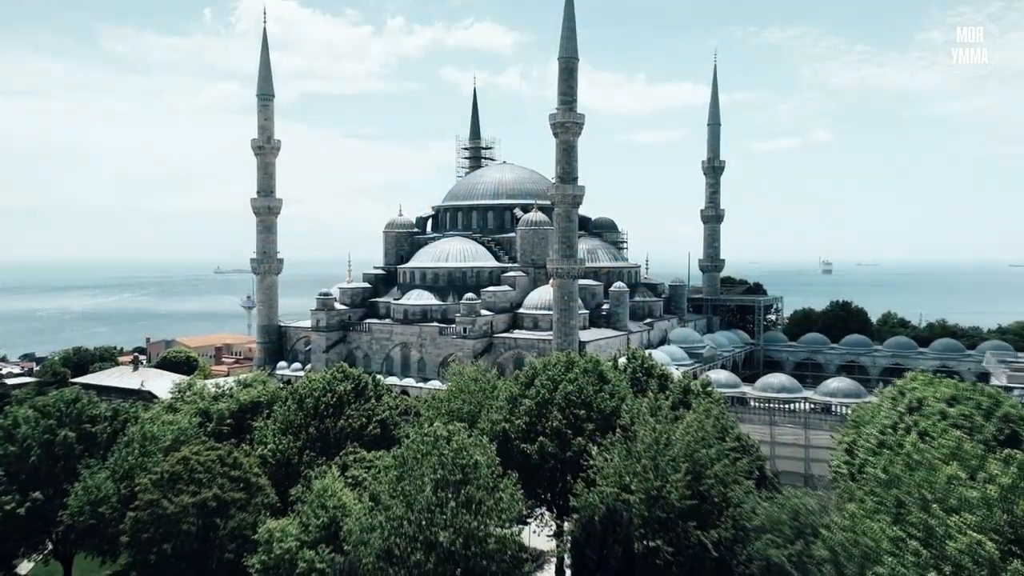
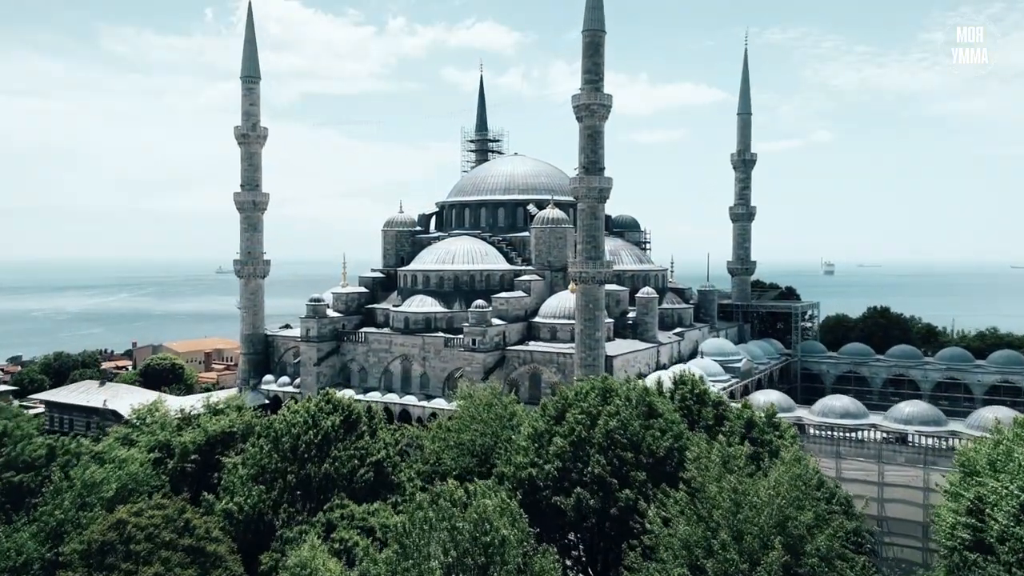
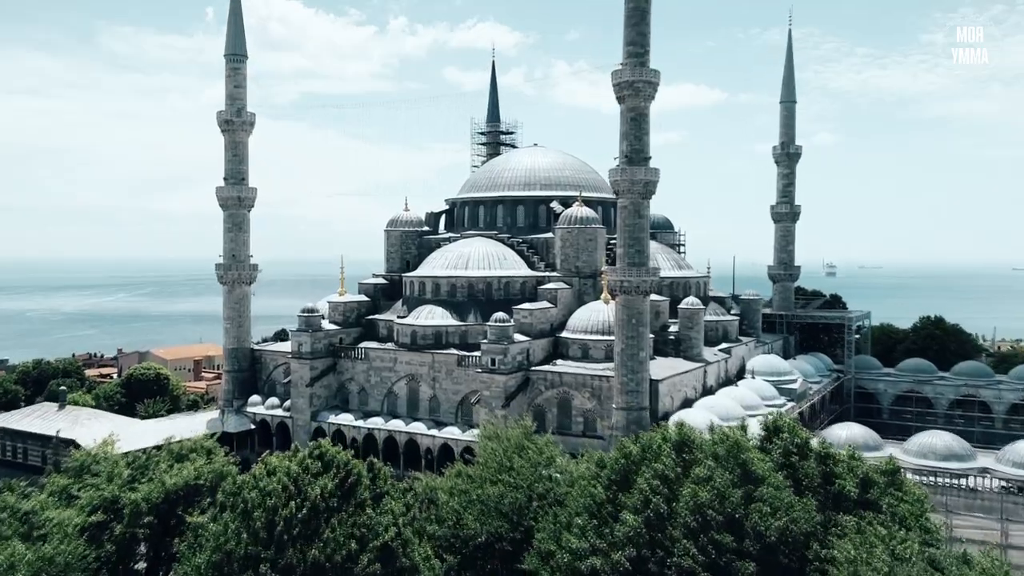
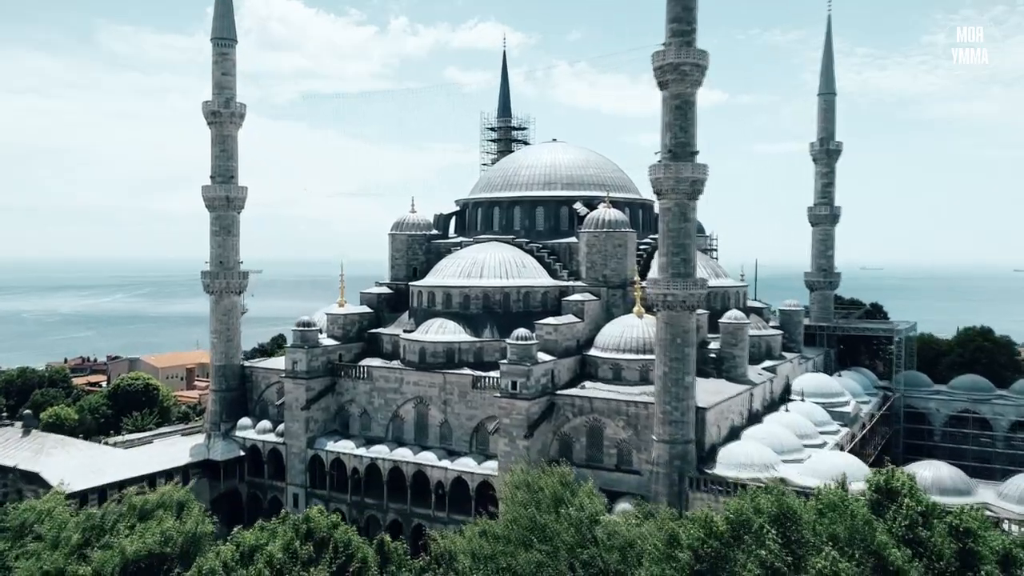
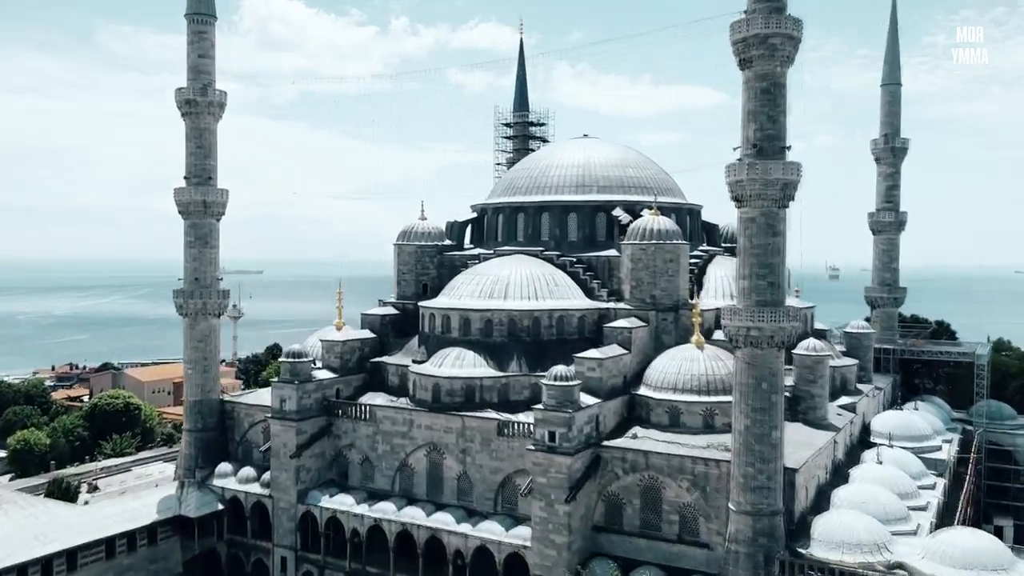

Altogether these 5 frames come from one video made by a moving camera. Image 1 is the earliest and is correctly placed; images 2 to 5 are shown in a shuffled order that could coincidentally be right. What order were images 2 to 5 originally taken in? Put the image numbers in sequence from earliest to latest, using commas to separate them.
2, 3, 4, 5
